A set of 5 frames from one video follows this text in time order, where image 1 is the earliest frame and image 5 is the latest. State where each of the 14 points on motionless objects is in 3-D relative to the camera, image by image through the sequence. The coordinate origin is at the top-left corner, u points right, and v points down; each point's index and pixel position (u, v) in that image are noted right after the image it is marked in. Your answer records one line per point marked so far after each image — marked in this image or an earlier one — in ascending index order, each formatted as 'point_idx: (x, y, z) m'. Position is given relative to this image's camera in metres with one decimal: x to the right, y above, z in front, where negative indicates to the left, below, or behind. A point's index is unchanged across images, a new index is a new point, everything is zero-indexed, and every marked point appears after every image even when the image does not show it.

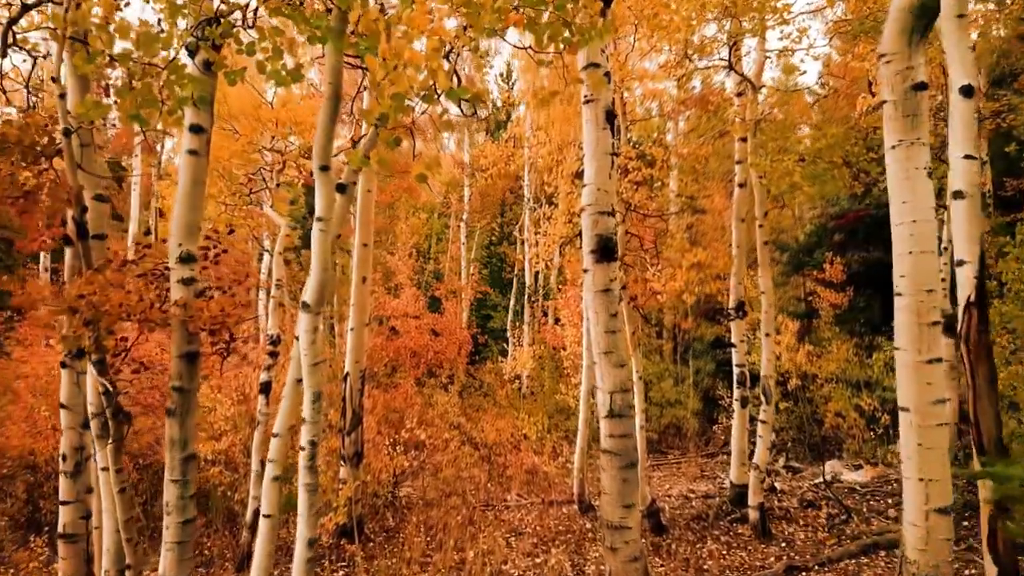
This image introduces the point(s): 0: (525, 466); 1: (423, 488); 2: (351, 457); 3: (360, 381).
0: (+0.2, -2.3, +12.2) m
1: (-1.0, -2.3, +11.0) m
2: (-1.6, -1.6, +9.3) m
3: (-1.5, -0.9, +9.3) m
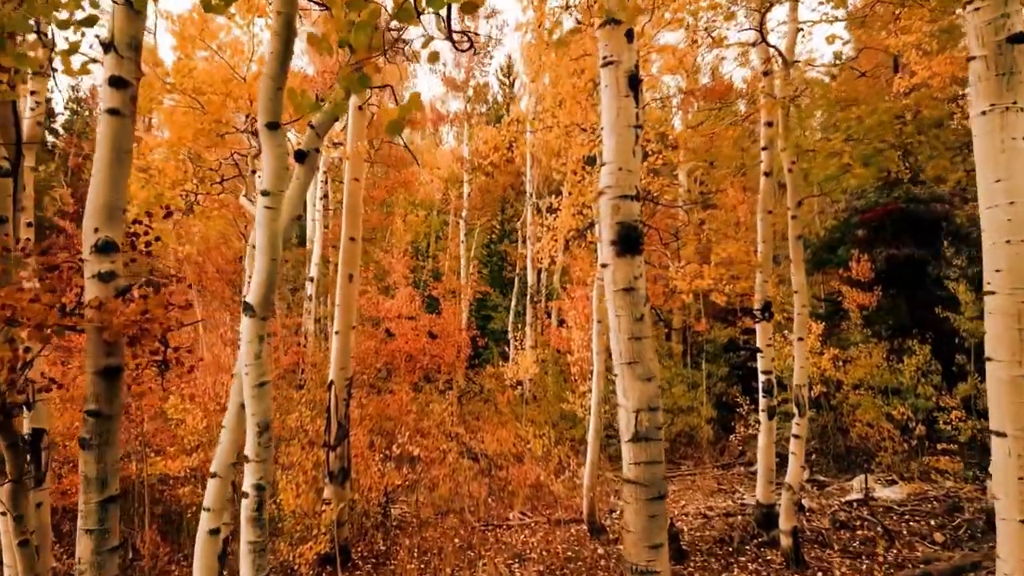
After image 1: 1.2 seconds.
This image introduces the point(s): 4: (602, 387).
0: (+0.2, -2.3, +11.2) m
1: (-1.0, -2.3, +10.1) m
2: (-1.5, -1.6, +8.3) m
3: (-1.5, -0.9, +8.4) m
4: (+0.9, -1.0, +9.3) m
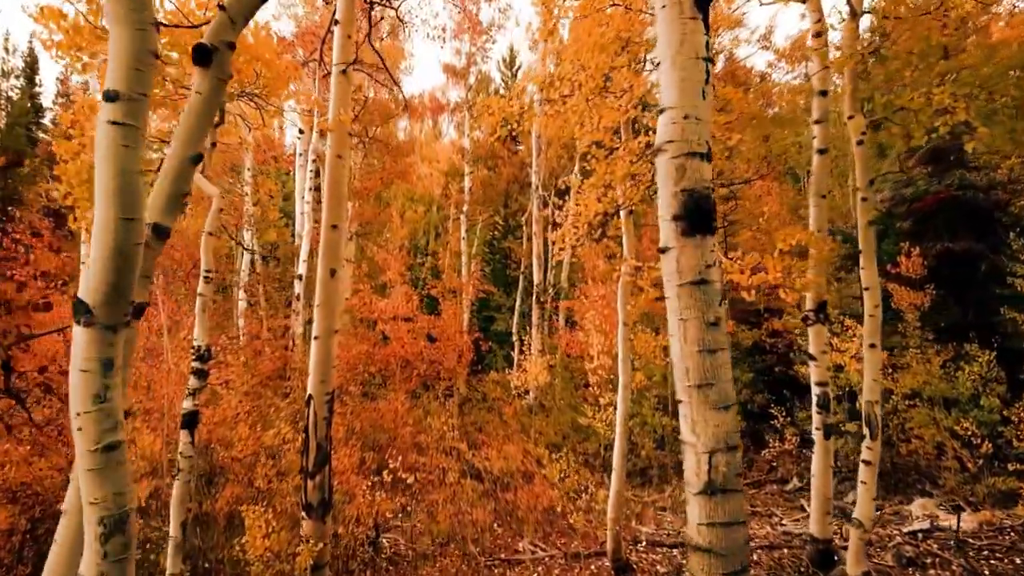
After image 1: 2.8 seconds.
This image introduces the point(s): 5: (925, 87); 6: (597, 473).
0: (+0.3, -2.2, +9.9) m
1: (-0.9, -2.3, +8.8) m
2: (-1.4, -1.6, +7.0) m
3: (-1.4, -0.9, +7.0) m
4: (+1.0, -0.9, +7.9) m
5: (+2.3, +1.1, +5.3) m
6: (+1.0, -2.2, +11.4) m
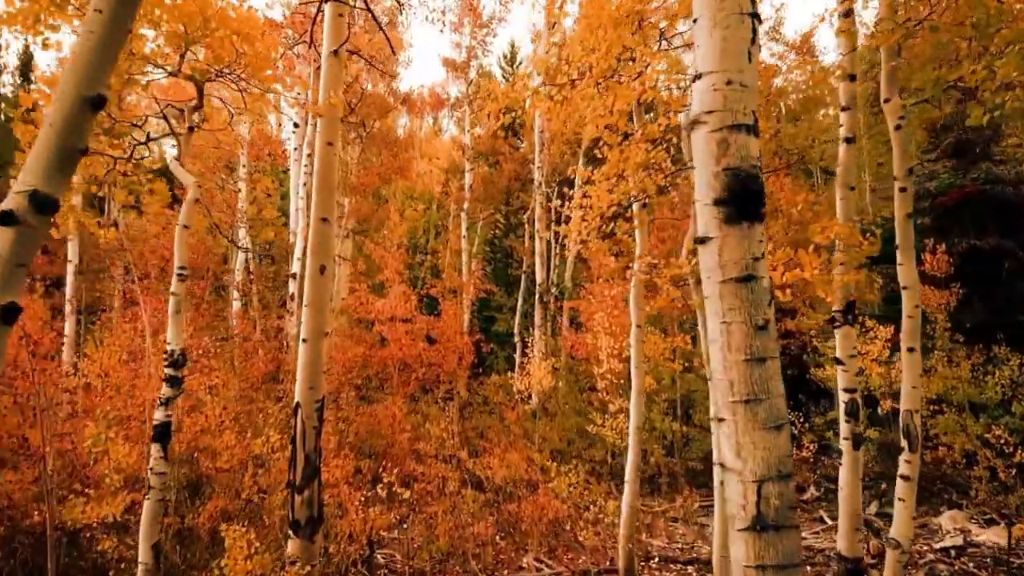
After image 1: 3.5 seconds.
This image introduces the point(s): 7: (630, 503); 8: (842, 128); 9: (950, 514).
0: (+0.3, -2.2, +9.3) m
1: (-0.9, -2.3, +8.2) m
2: (-1.4, -1.6, +6.4) m
3: (-1.3, -0.9, +6.5) m
4: (+1.0, -0.9, +7.4) m
5: (+2.3, +1.1, +4.8) m
6: (+1.0, -2.2, +10.8) m
7: (+0.9, -1.7, +7.4) m
8: (+2.5, +1.2, +7.2) m
9: (+4.1, -2.1, +8.9) m
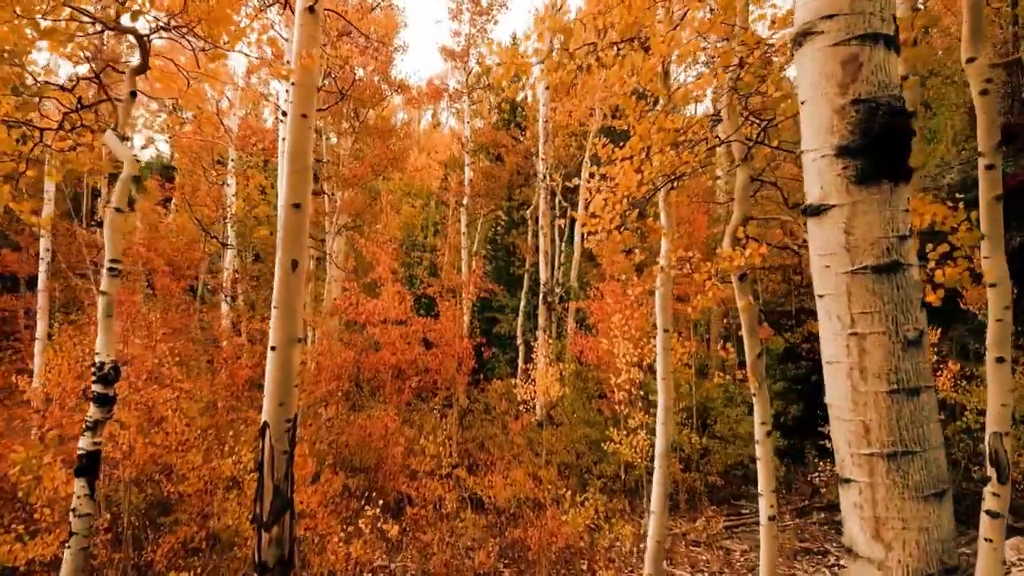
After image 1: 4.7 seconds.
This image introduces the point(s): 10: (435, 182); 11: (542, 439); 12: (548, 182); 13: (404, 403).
0: (+0.4, -2.2, +8.3) m
1: (-0.8, -2.3, +7.2) m
2: (-1.4, -1.6, +5.4) m
3: (-1.3, -0.9, +5.4) m
4: (+1.0, -0.9, +6.4) m
5: (+2.4, +1.1, +3.7) m
6: (+1.1, -2.2, +9.8) m
7: (+1.0, -1.6, +6.4) m
8: (+2.5, +1.2, +6.2) m
9: (+4.1, -2.1, +7.9) m
10: (-1.6, +2.2, +19.3) m
11: (+0.4, -1.8, +11.4) m
12: (+0.6, +1.7, +15.2) m
13: (-1.3, -1.4, +12.0) m
